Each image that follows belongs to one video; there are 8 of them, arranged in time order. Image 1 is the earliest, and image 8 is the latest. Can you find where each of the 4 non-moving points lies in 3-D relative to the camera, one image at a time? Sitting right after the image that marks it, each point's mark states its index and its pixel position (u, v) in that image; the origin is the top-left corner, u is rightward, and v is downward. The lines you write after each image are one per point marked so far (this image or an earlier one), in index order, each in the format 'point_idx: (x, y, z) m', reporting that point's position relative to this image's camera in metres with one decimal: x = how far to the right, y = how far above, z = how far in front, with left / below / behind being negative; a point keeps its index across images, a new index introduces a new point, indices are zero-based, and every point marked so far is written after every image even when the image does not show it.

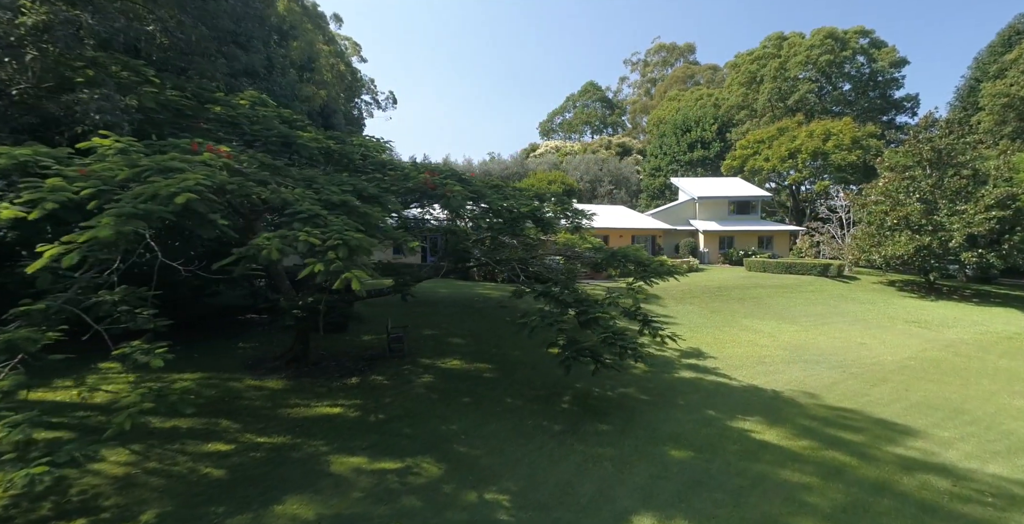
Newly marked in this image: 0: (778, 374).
0: (+5.7, -2.4, +10.8) m
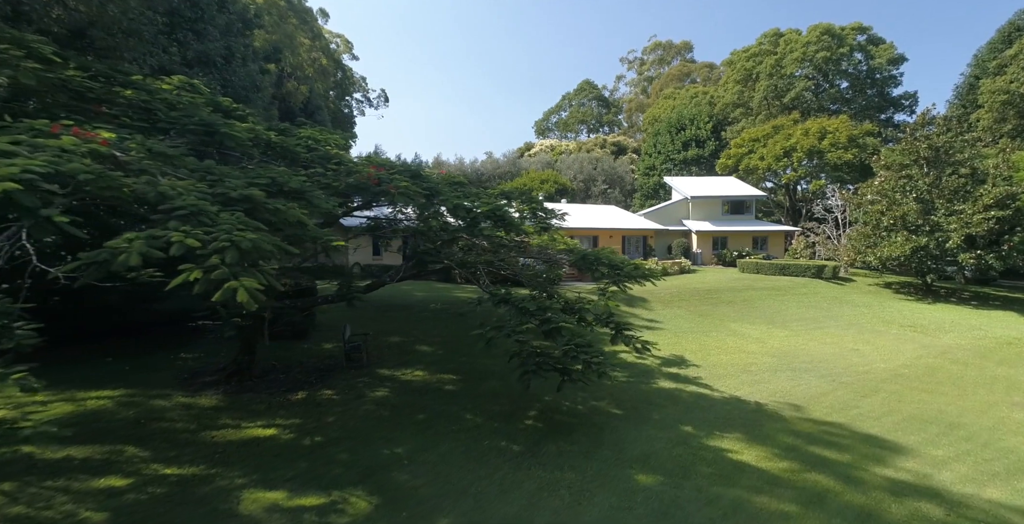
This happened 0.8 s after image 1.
0: (+5.1, -2.5, +10.2) m
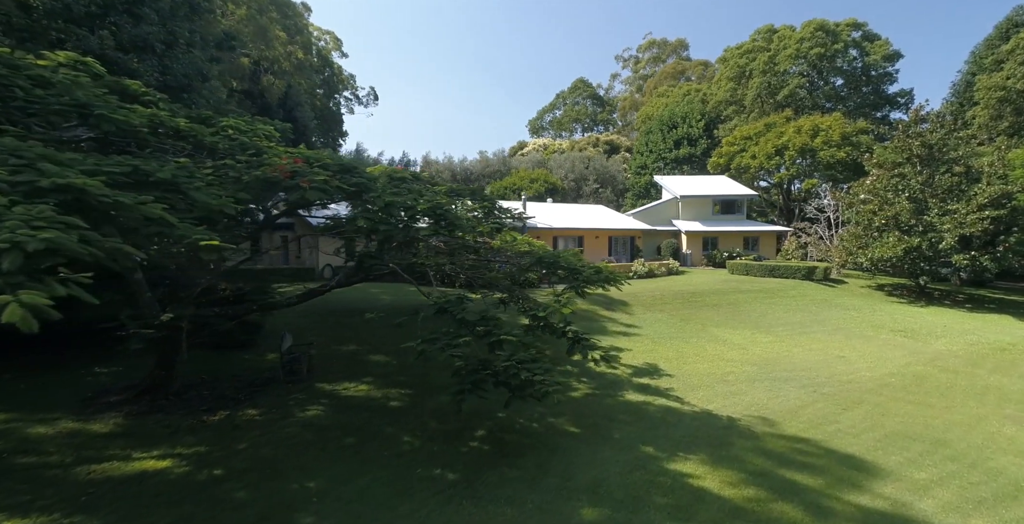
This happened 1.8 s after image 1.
0: (+4.3, -2.5, +9.6) m
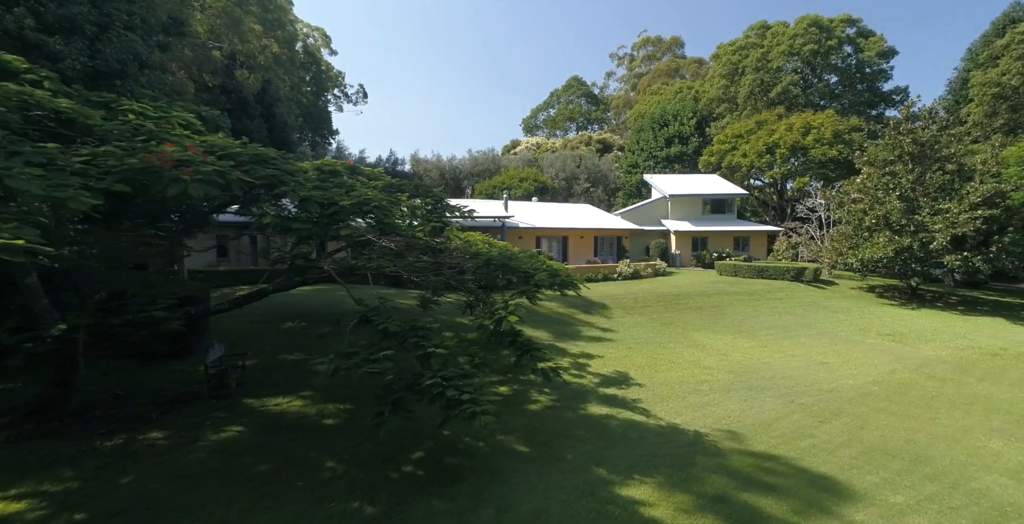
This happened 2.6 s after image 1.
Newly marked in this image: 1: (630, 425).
0: (+3.6, -2.6, +9.0) m
1: (+1.9, -2.6, +8.0) m
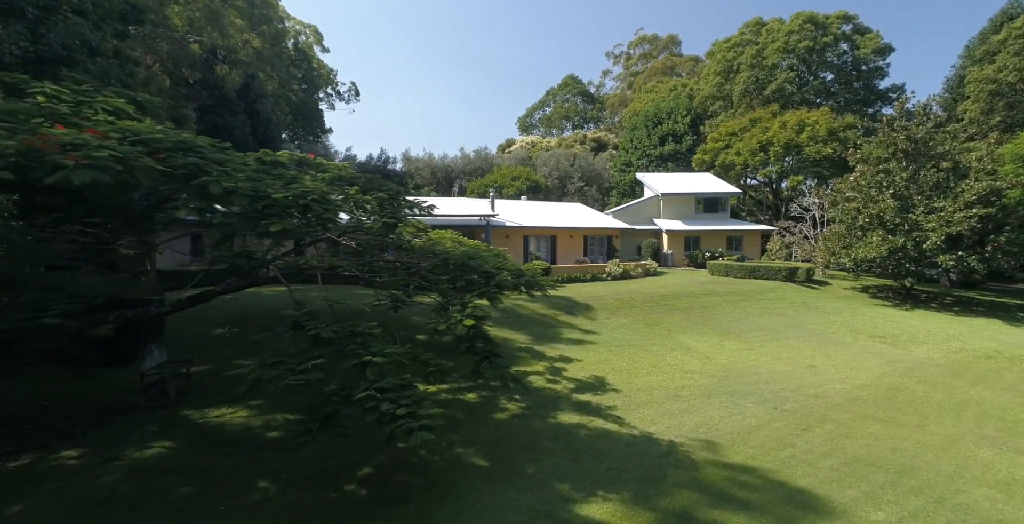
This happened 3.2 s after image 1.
0: (+3.0, -2.6, +8.6) m
1: (+1.3, -2.6, +7.6) m
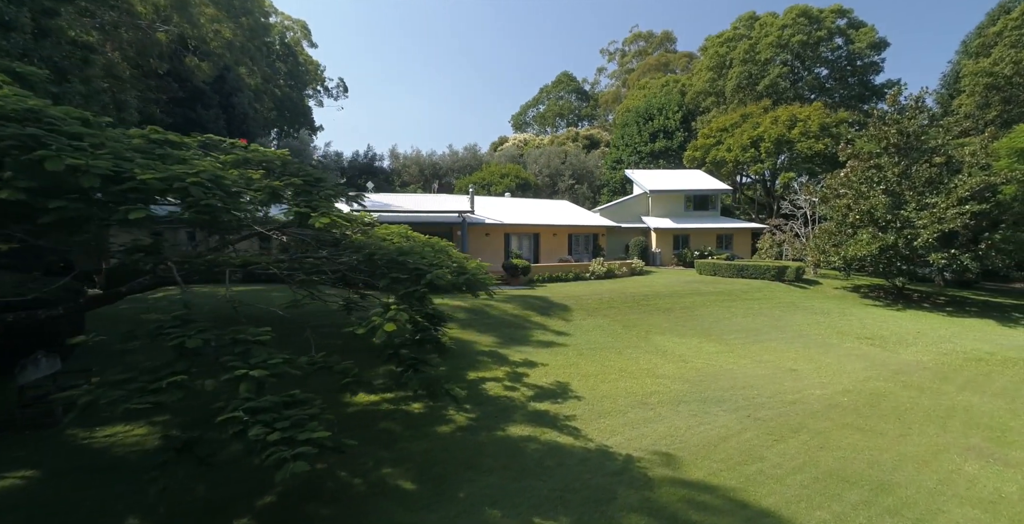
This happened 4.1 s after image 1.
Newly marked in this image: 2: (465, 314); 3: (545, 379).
0: (+2.2, -2.6, +8.0) m
1: (+0.5, -2.5, +6.9) m
2: (-1.2, -1.3, +12.9) m
3: (+0.6, -2.2, +9.4) m
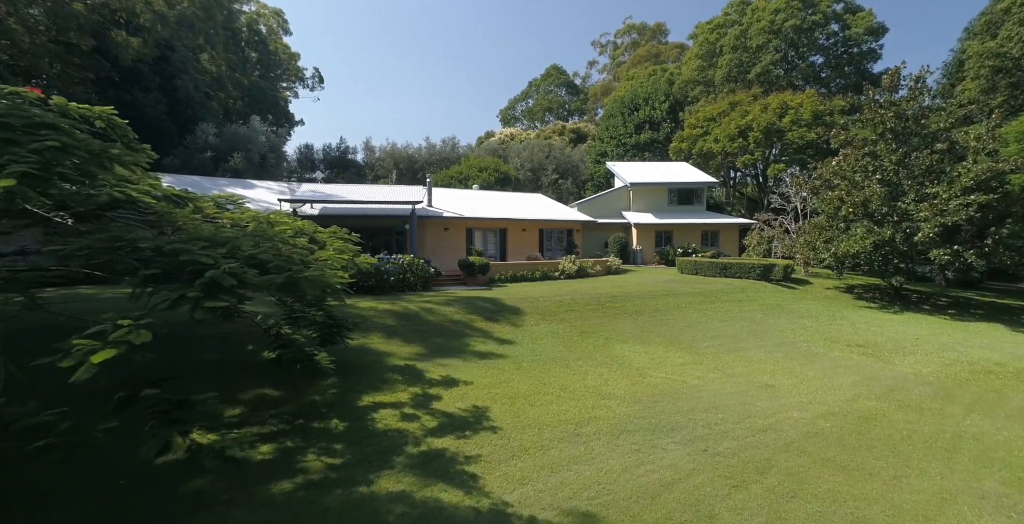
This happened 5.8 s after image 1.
0: (+0.8, -2.5, +6.3) m
1: (-0.8, -2.5, +5.2) m
2: (-2.6, -1.3, +11.2) m
3: (-0.8, -2.1, +7.7) m
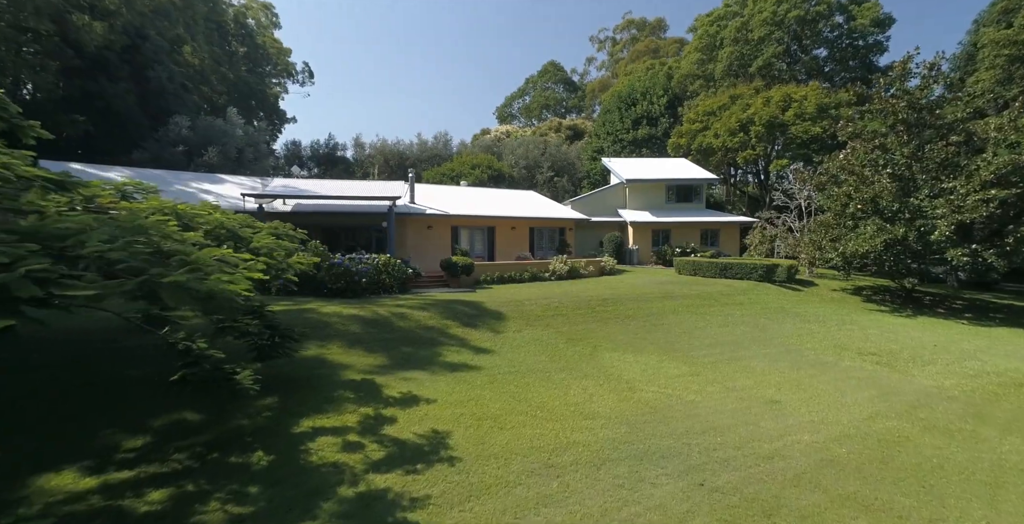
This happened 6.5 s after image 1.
0: (+0.4, -2.5, +5.2) m
1: (-1.3, -2.5, +4.1) m
2: (-3.1, -1.3, +10.1) m
3: (-1.2, -2.1, +6.6) m
